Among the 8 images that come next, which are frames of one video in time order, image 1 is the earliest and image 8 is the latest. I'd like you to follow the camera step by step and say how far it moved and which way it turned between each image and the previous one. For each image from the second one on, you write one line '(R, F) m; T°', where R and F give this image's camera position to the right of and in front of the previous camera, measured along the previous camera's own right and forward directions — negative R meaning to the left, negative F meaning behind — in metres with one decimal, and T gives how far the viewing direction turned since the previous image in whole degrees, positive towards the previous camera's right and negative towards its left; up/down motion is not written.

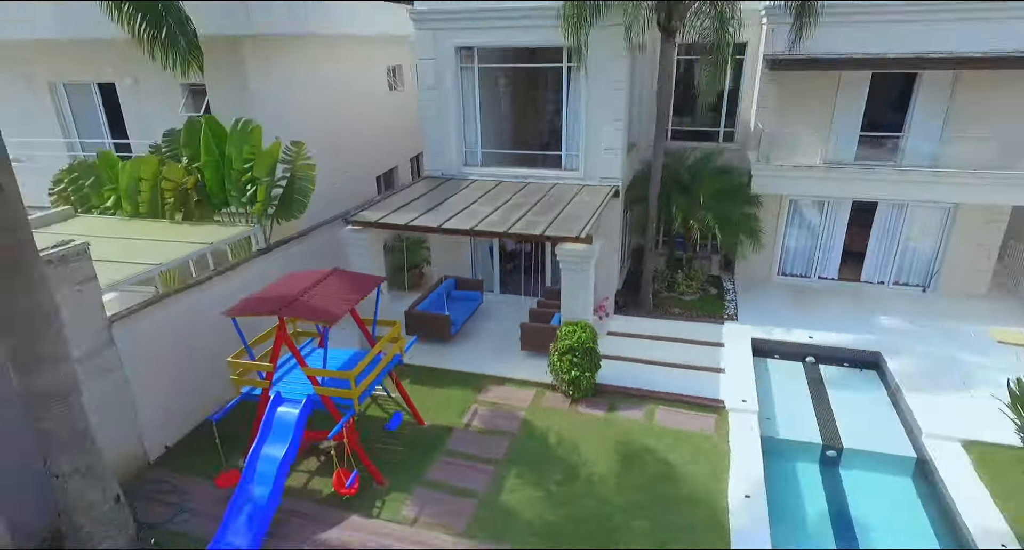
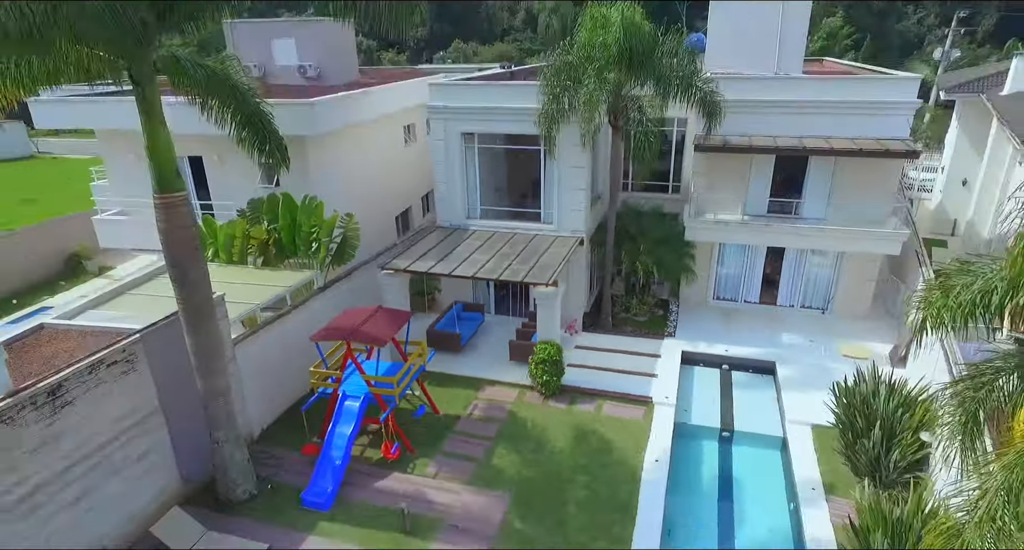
(+0.2, -3.4) m; 0°
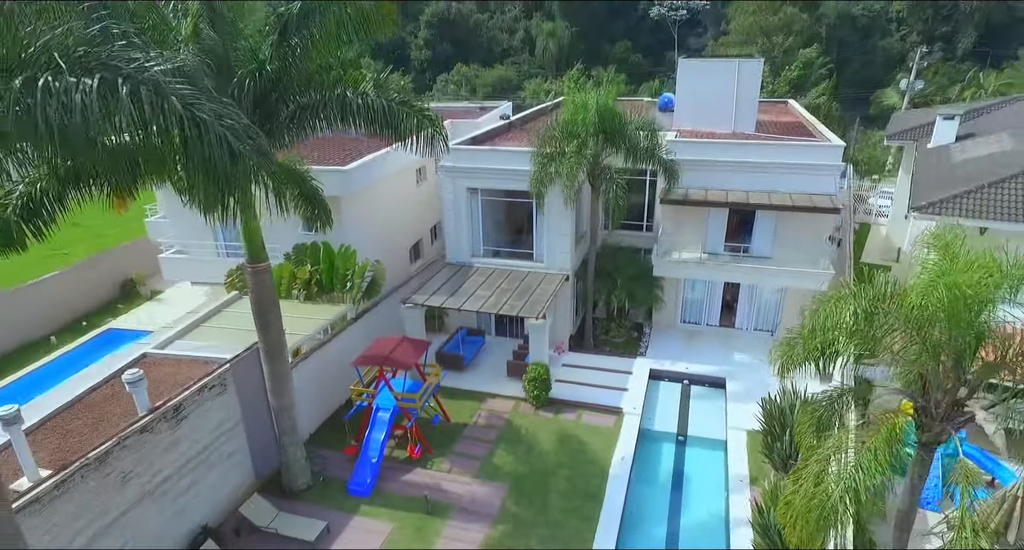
(+0.1, -2.8) m; 0°
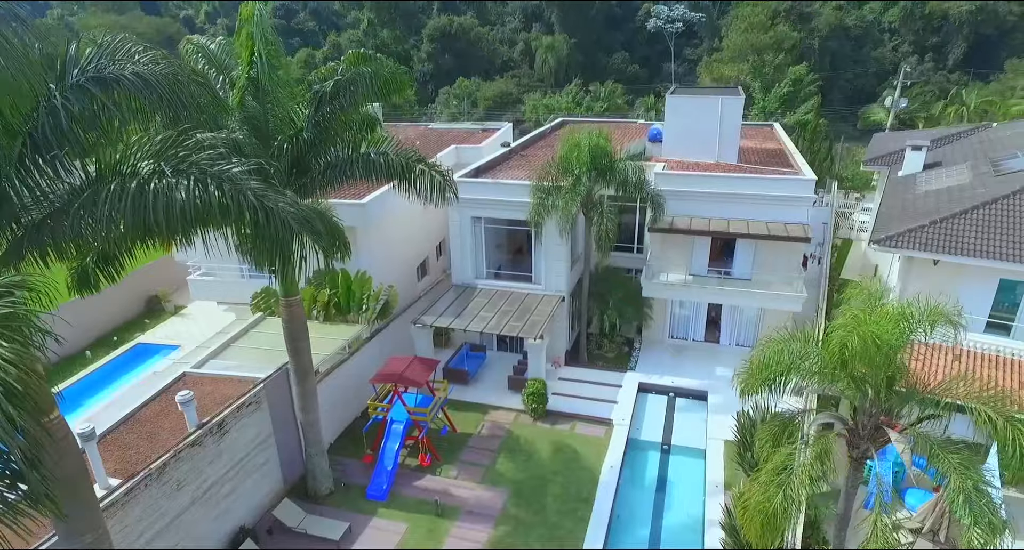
(0.0, -1.5) m; 0°
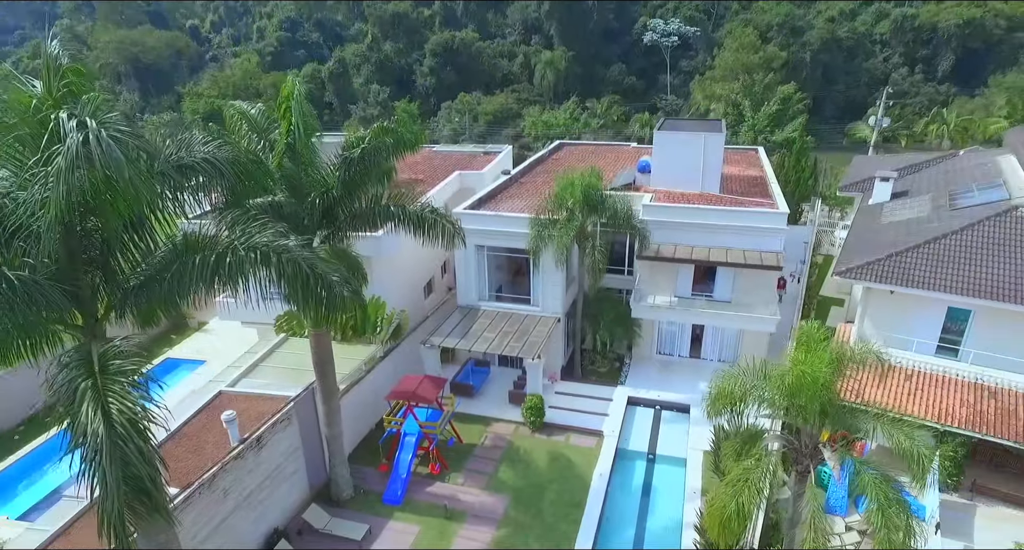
(0.0, -1.7) m; 0°
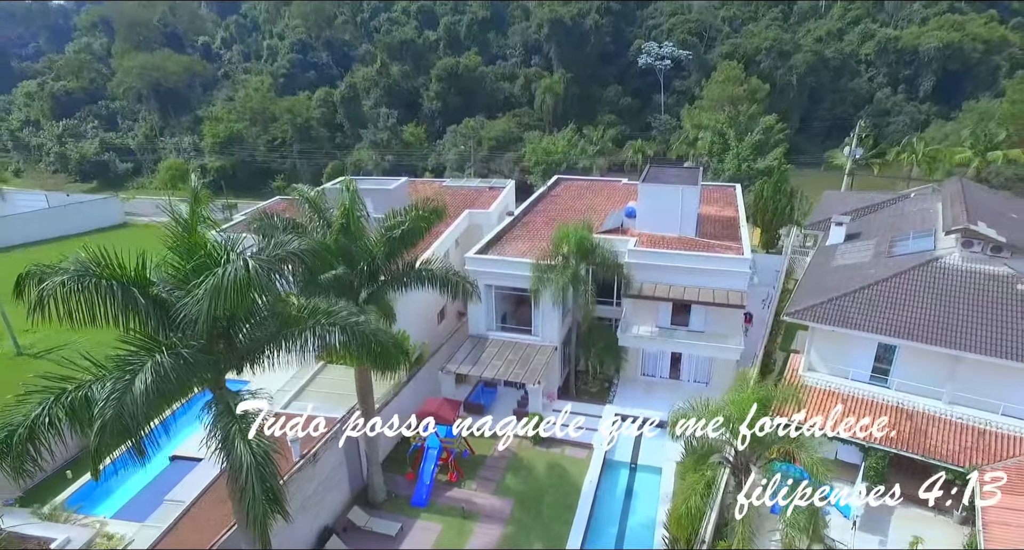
(-0.2, -3.4) m; 0°
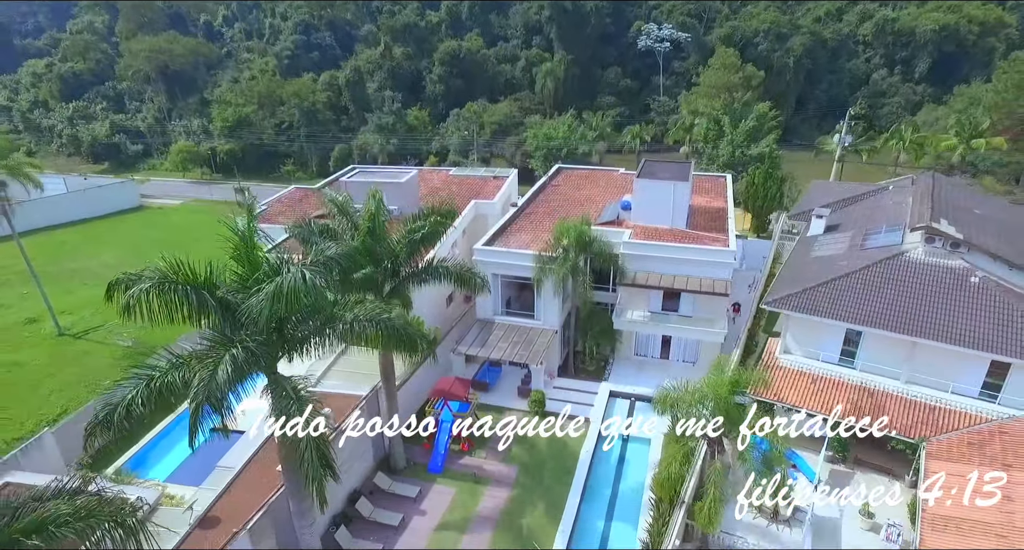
(-0.2, -2.1) m; 0°
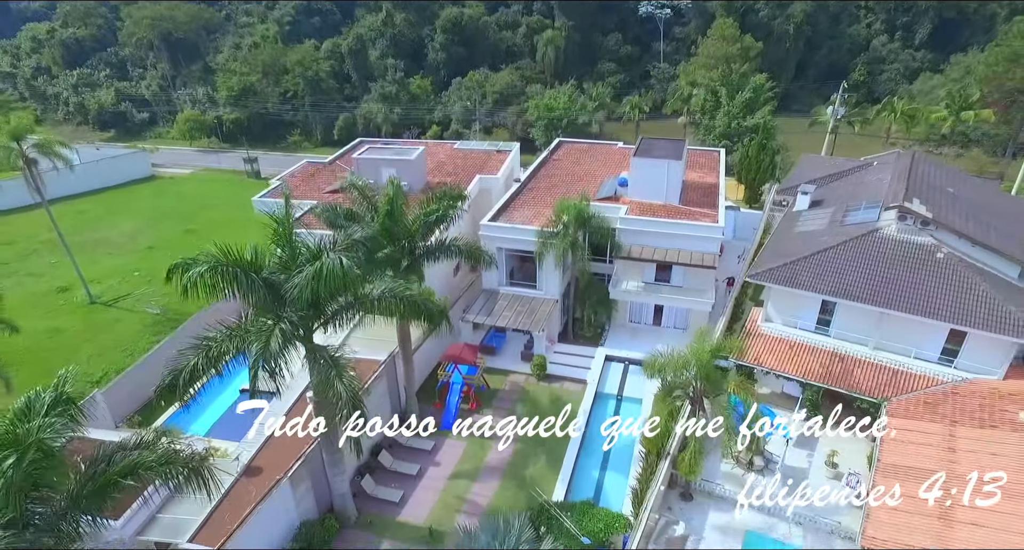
(-0.2, -1.9) m; 0°
